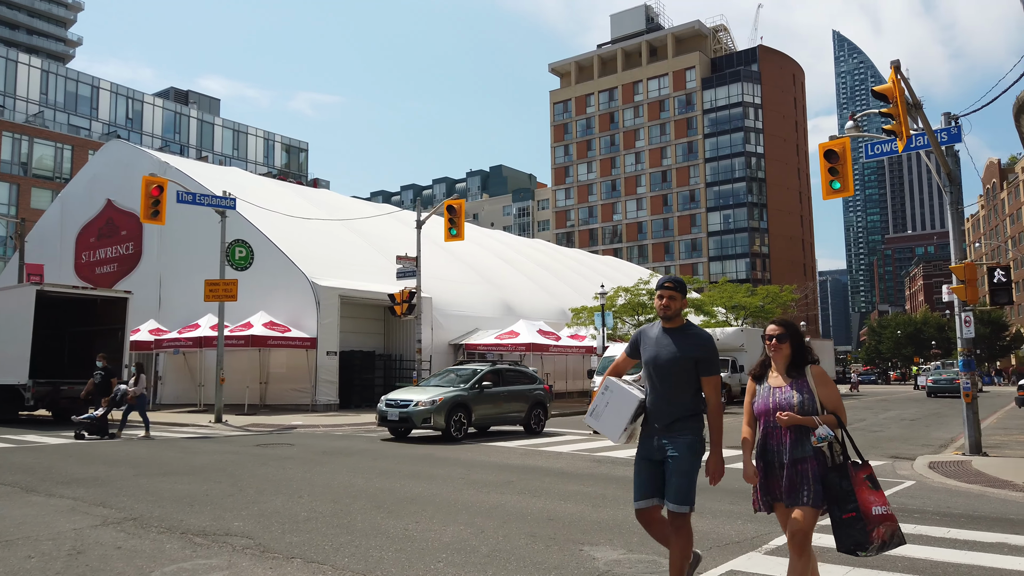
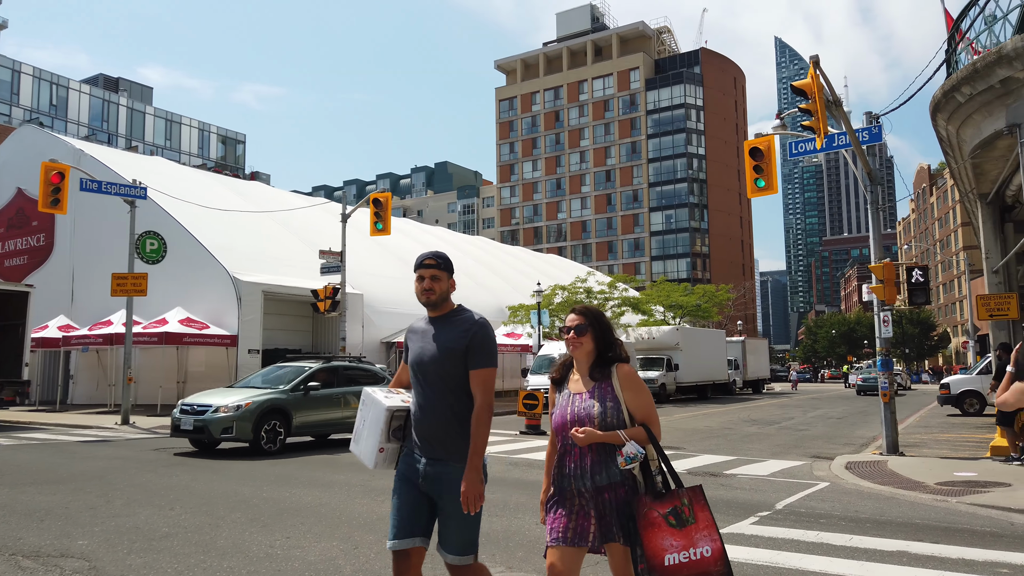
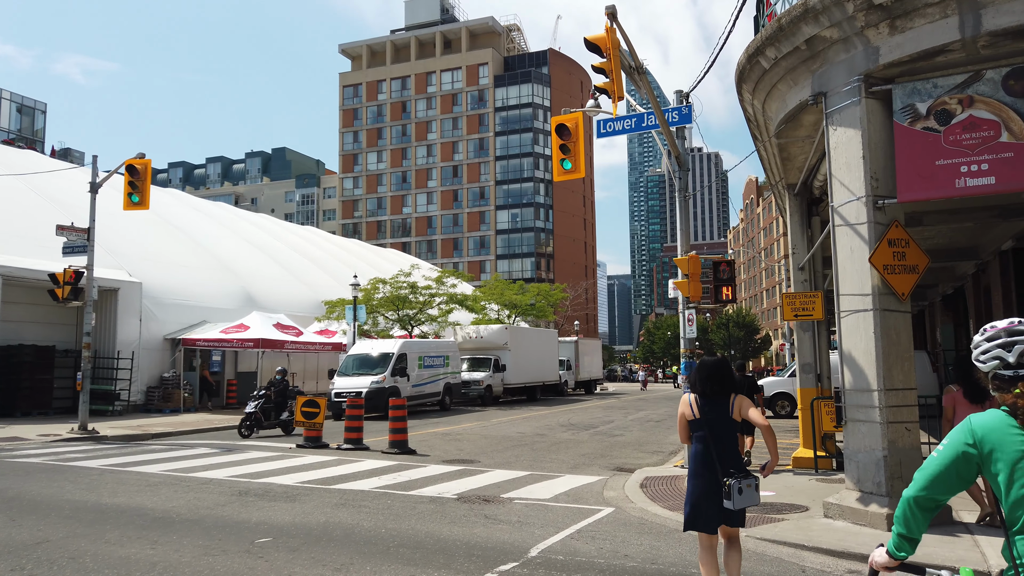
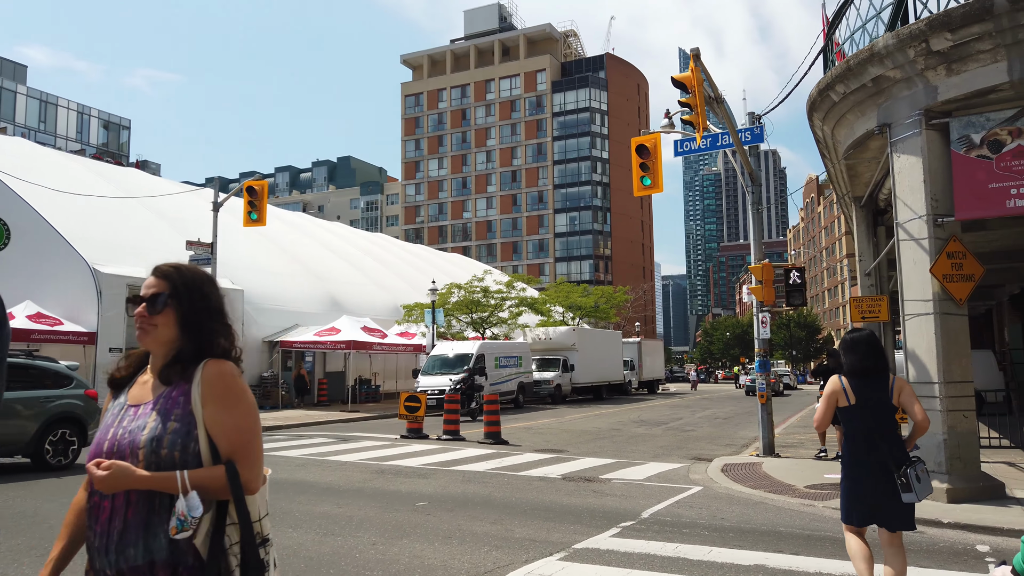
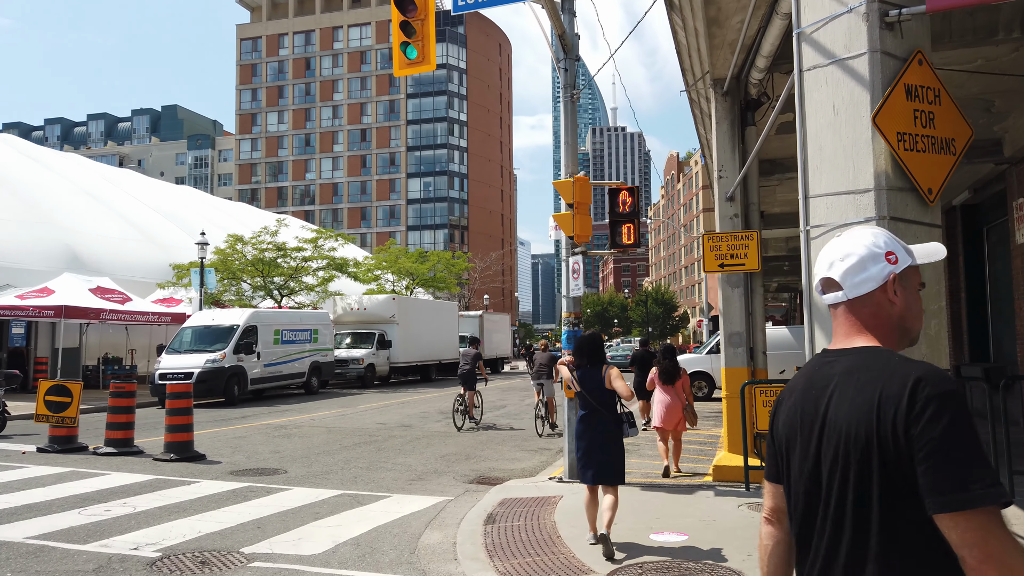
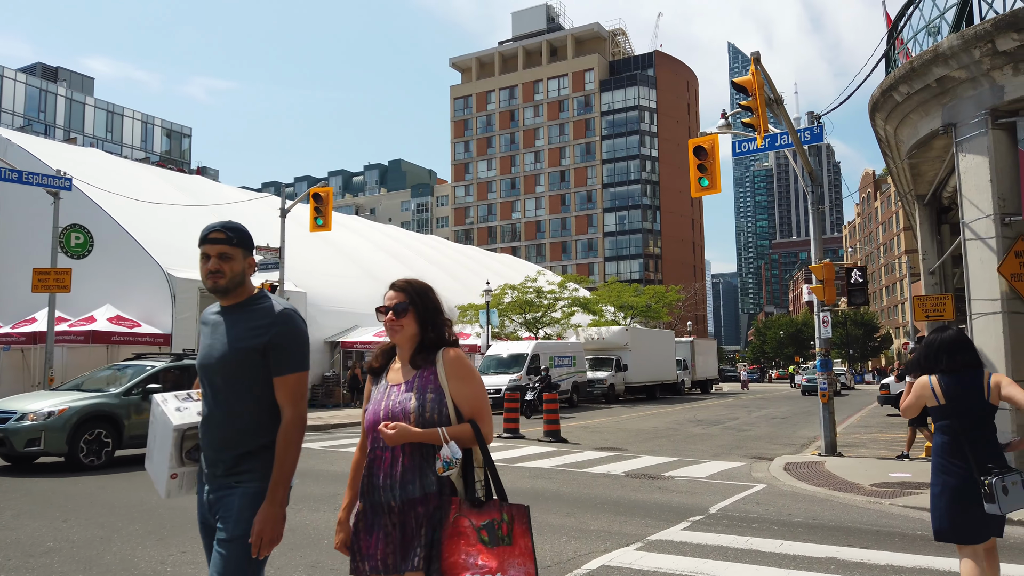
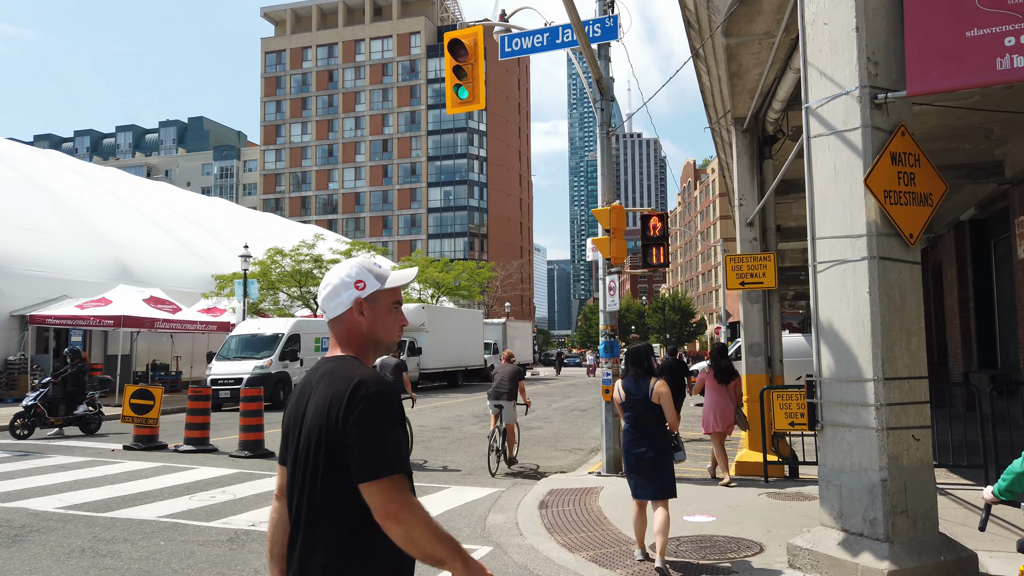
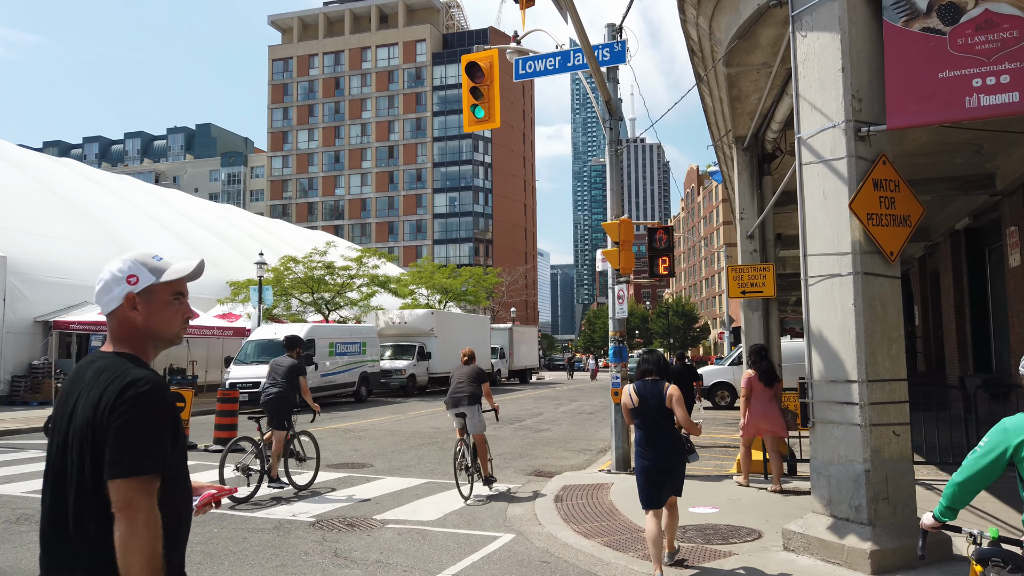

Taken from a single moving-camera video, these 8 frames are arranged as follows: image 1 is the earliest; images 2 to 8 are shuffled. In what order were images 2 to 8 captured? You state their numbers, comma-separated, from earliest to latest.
2, 6, 4, 3, 8, 7, 5
